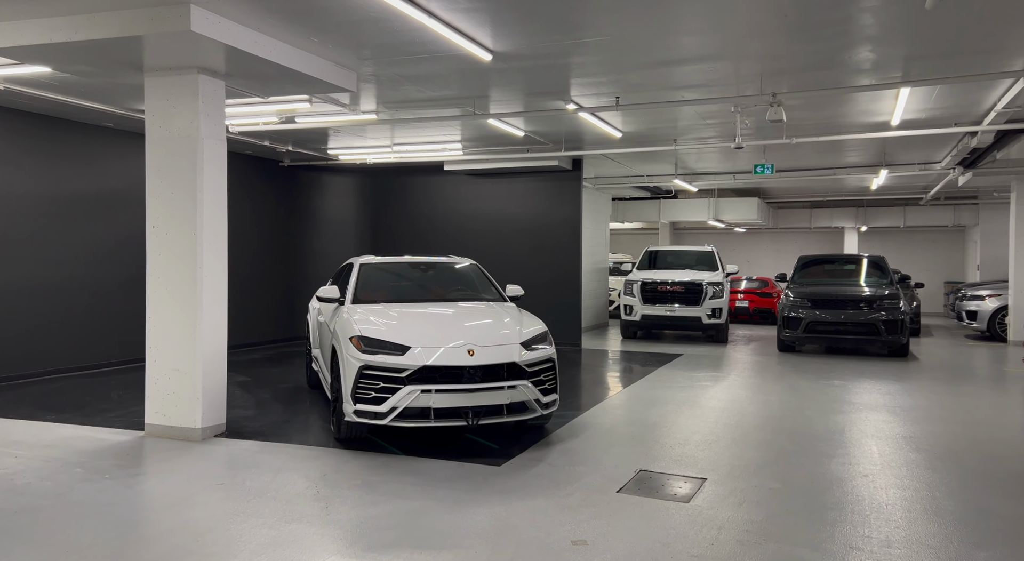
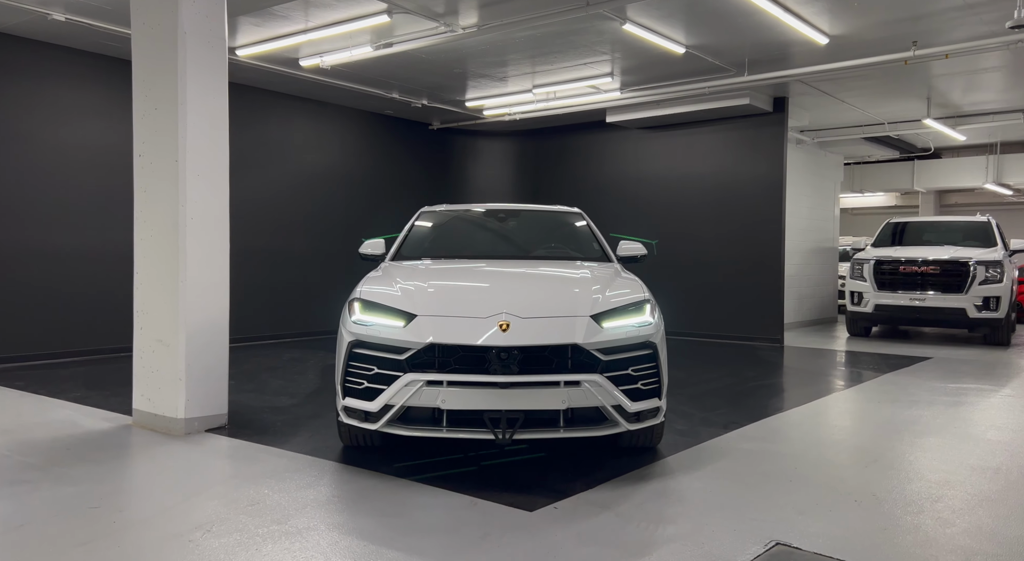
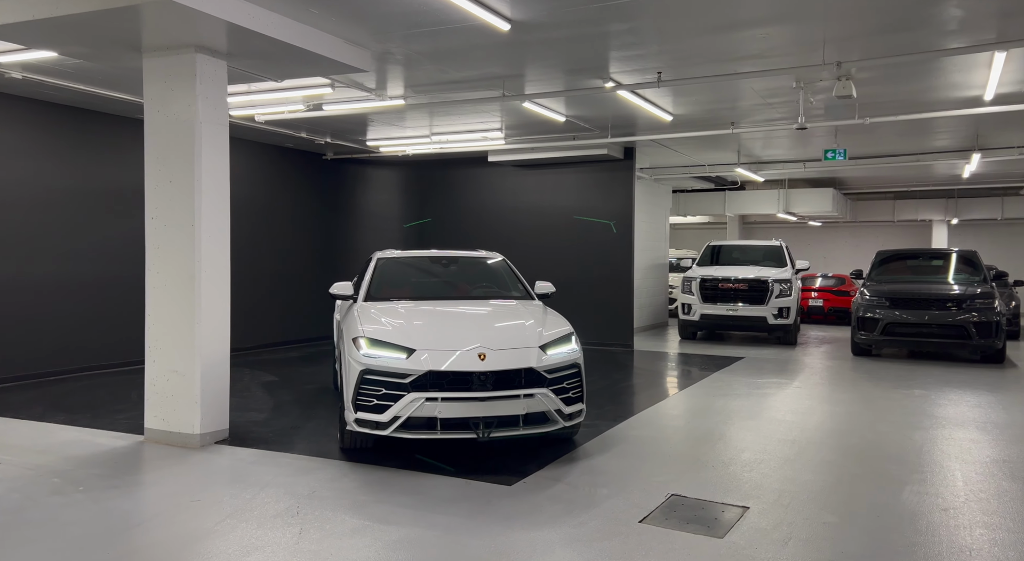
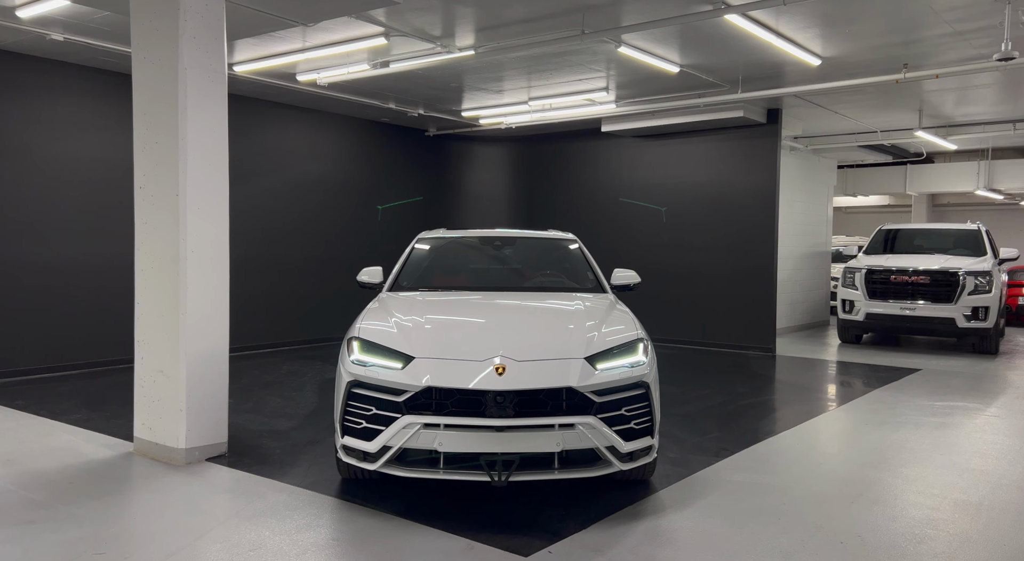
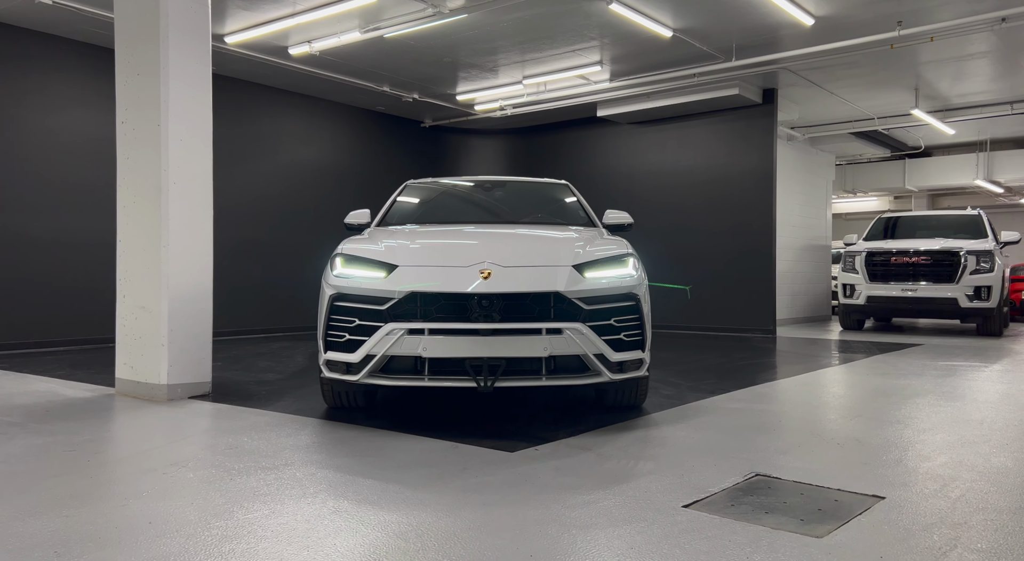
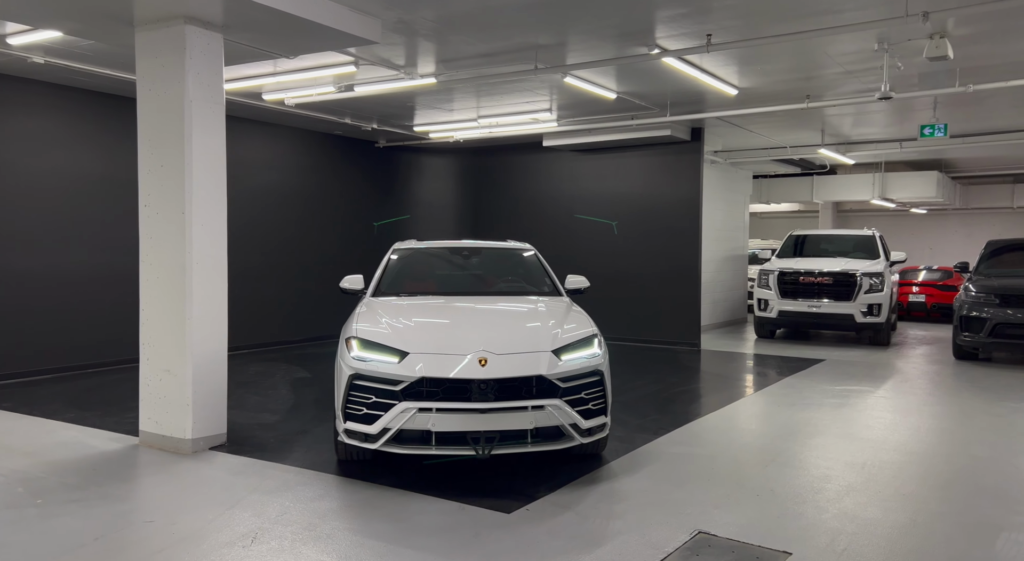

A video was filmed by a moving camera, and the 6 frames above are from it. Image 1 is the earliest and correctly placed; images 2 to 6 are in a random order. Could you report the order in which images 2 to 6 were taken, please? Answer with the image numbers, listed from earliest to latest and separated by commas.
3, 6, 4, 2, 5
